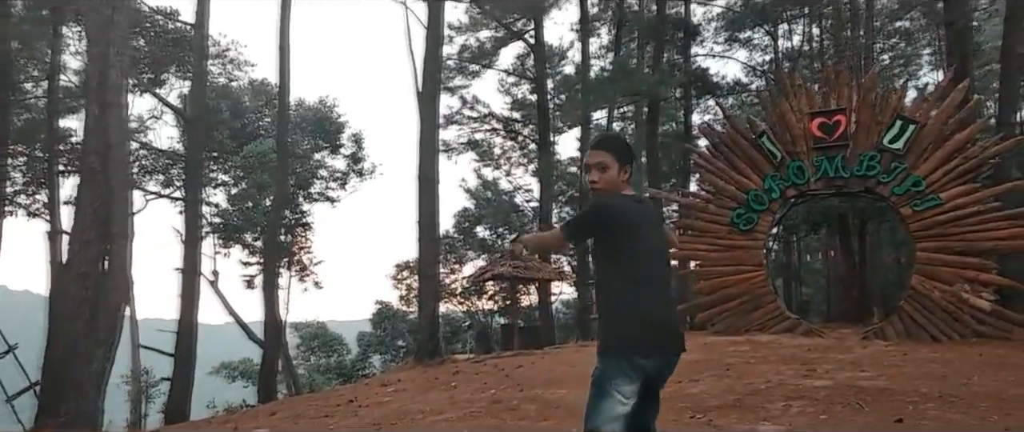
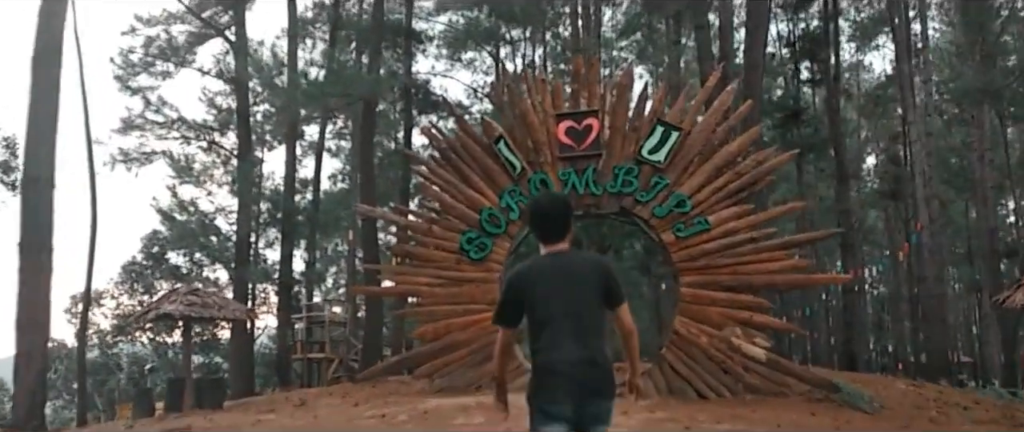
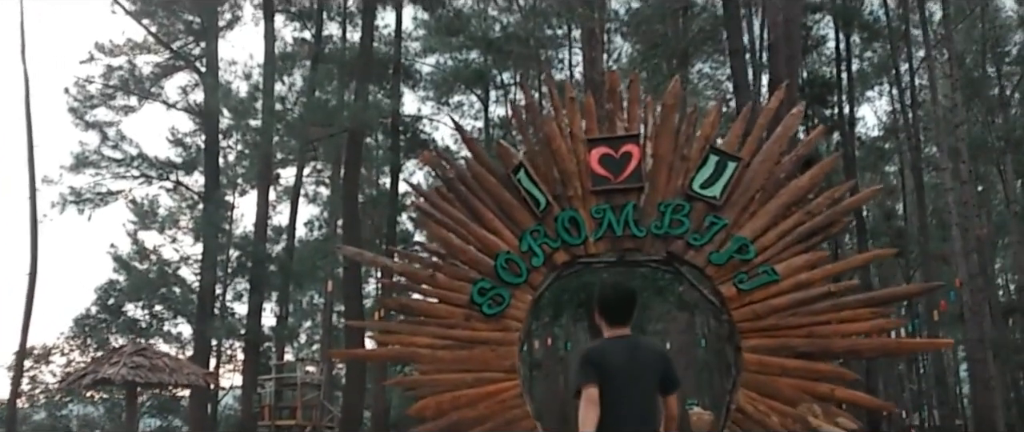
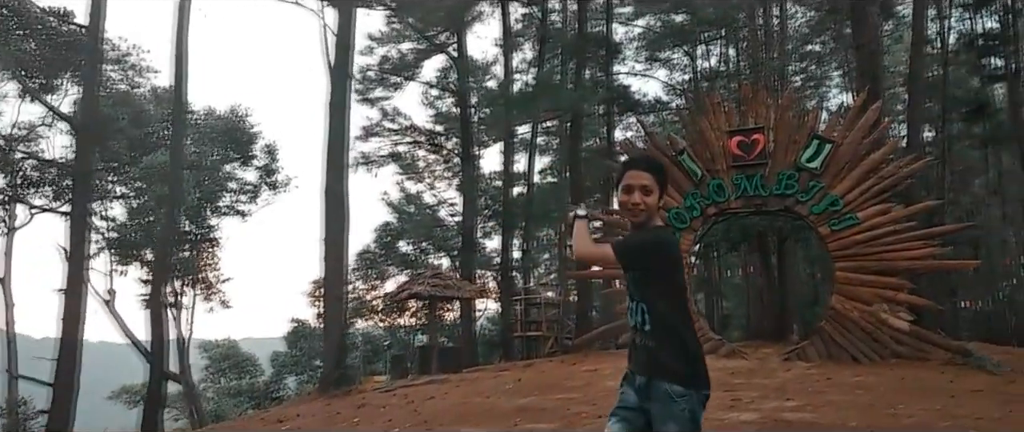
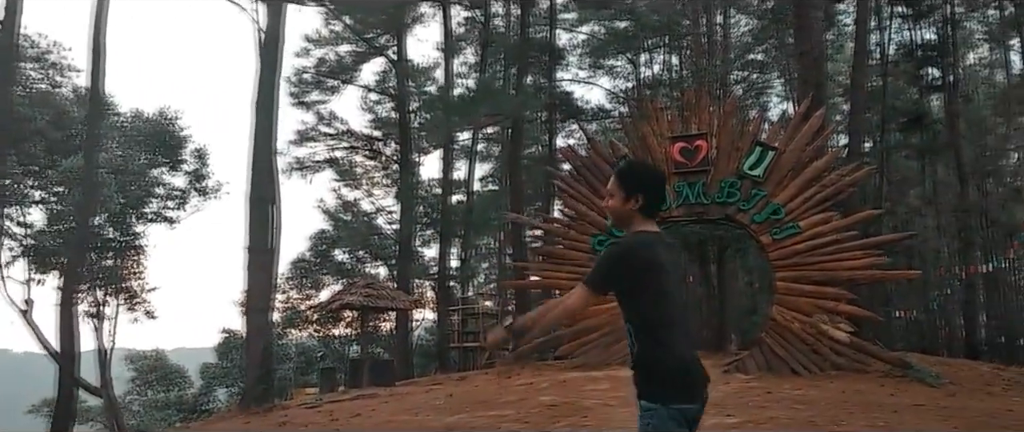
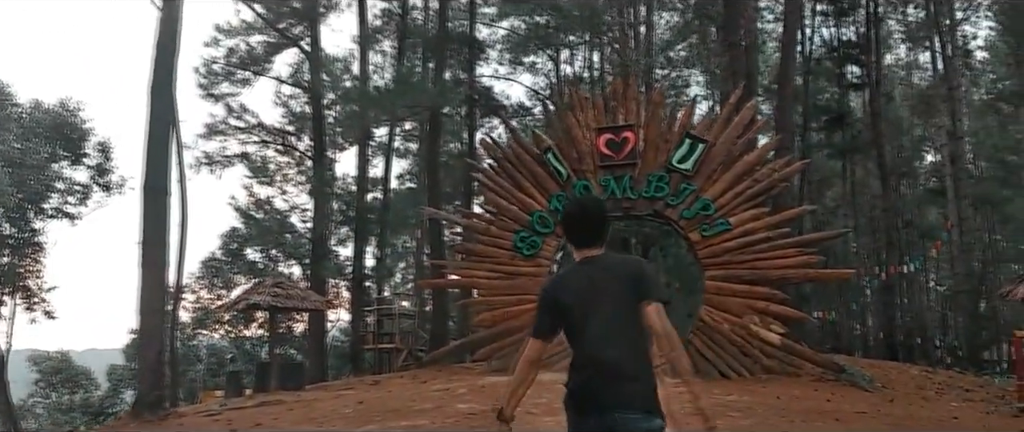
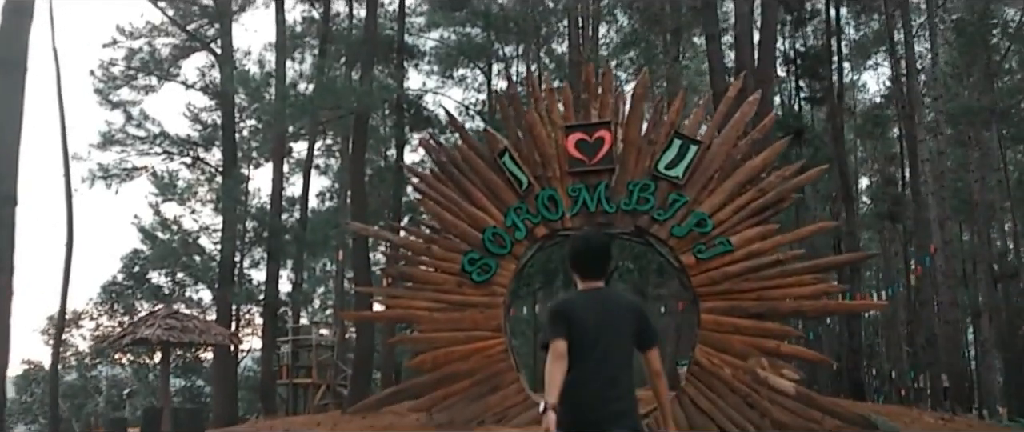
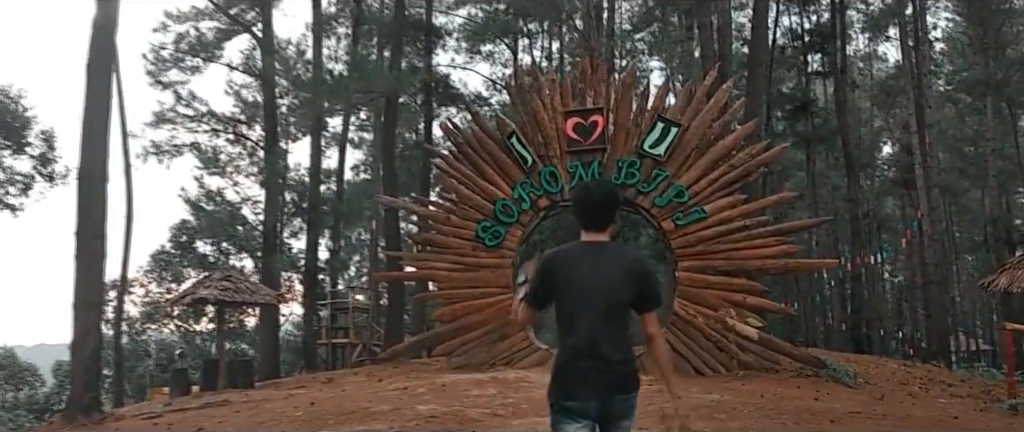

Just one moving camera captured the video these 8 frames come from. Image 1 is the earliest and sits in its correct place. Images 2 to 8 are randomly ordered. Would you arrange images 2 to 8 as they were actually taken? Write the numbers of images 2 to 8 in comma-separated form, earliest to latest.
4, 5, 6, 8, 2, 7, 3
